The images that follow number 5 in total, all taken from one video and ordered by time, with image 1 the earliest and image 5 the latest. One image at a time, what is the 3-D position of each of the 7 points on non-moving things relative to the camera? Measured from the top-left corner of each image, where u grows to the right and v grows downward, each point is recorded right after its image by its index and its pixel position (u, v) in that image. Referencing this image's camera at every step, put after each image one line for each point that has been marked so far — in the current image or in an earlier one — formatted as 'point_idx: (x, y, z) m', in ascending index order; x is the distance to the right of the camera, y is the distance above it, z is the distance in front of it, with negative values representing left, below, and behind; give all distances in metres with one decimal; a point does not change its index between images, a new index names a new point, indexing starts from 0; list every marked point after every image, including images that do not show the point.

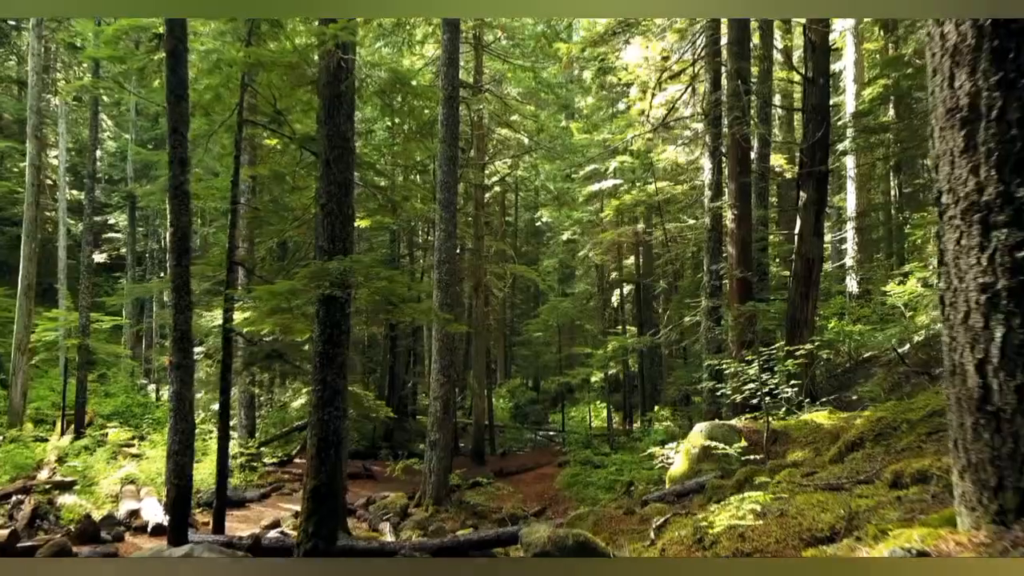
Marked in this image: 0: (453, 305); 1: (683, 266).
0: (-0.6, -0.2, +6.7) m
1: (+1.9, +0.2, +8.1) m
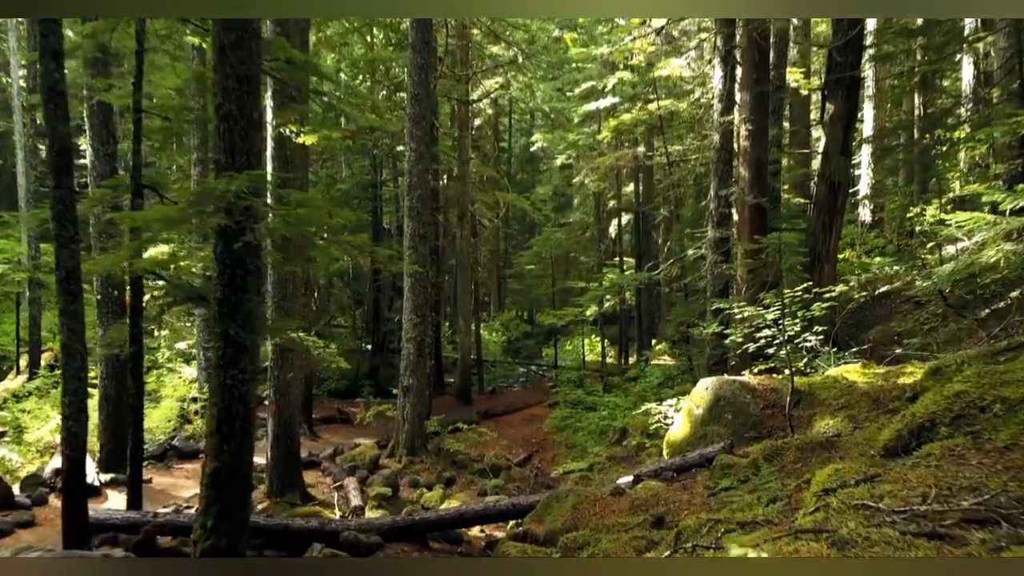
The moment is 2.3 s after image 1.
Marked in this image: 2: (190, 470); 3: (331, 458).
0: (-0.7, +0.4, +6.0) m
1: (+1.8, +1.0, +7.4) m
2: (-2.0, -1.1, +4.5) m
3: (-1.3, -1.2, +5.1) m
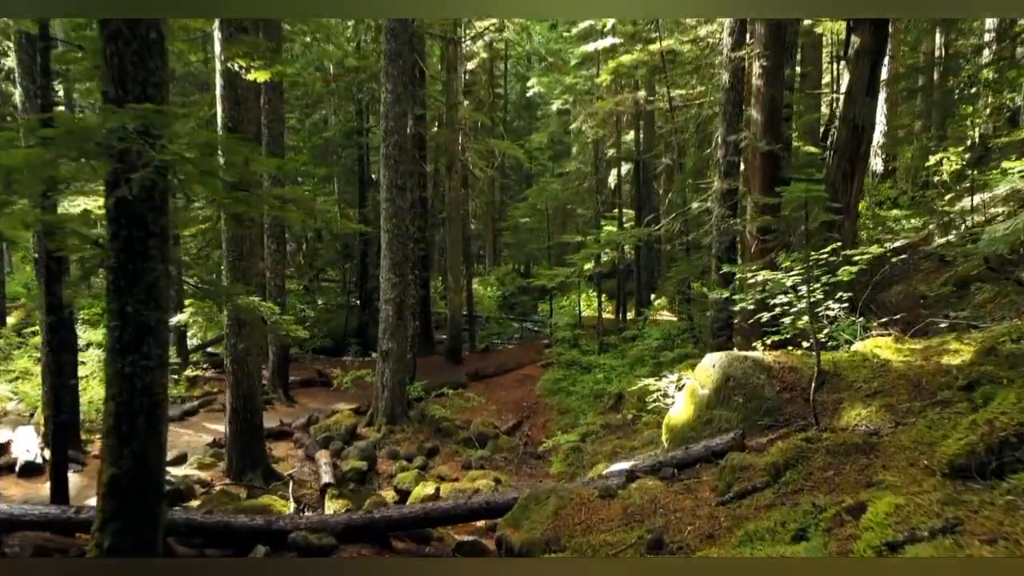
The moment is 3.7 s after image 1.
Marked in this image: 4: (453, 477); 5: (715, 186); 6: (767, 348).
0: (-0.8, +0.8, +5.6) m
1: (+1.7, +1.4, +6.9) m
2: (-2.1, -0.9, +4.1) m
3: (-1.4, -0.9, +4.8) m
4: (-0.3, -1.1, +4.2) m
5: (+1.3, +0.7, +4.8) m
6: (+1.4, -0.3, +4.0) m
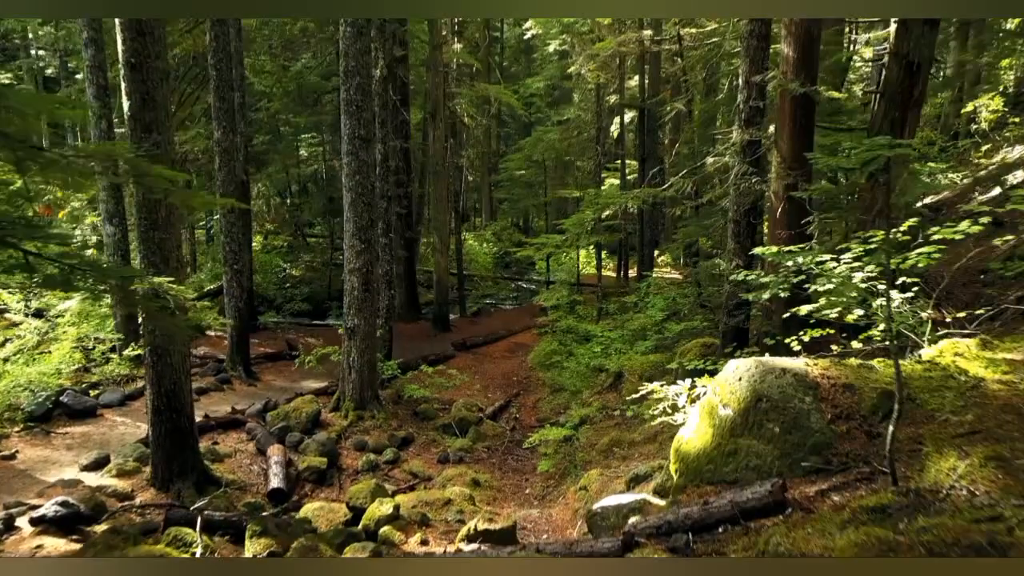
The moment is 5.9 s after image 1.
0: (-0.9, +1.0, +4.9) m
1: (+1.6, +1.7, +6.2) m
2: (-2.2, -0.7, +3.6) m
3: (-1.5, -0.7, +4.2) m
4: (-0.4, -1.0, +3.7) m
5: (+1.2, +0.9, +4.1) m
6: (+1.3, -0.1, +3.4) m
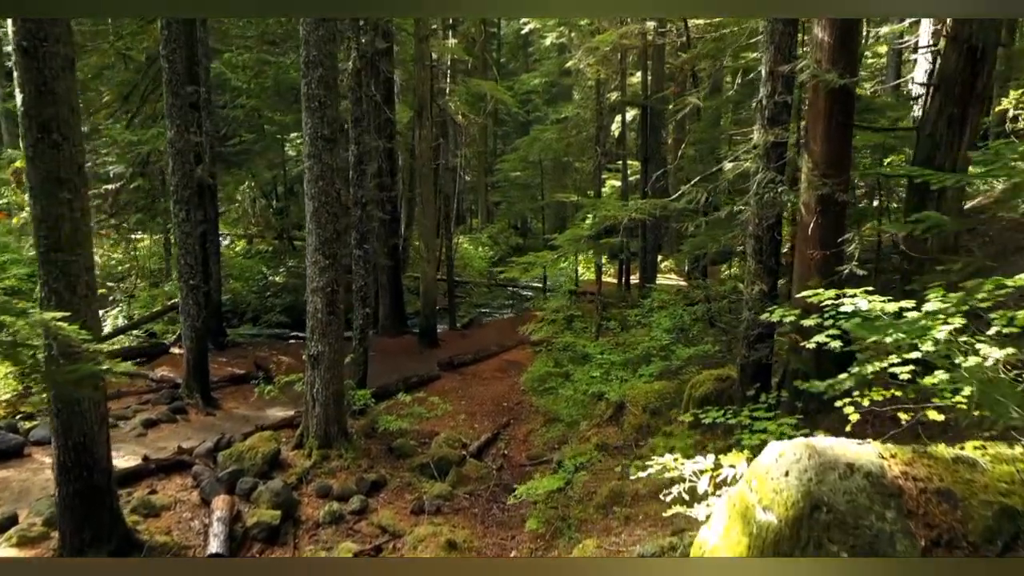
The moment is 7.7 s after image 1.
0: (-0.9, +0.9, +4.4) m
1: (+1.5, +1.6, +5.7) m
2: (-2.3, -0.9, +3.0) m
3: (-1.5, -0.8, +3.7) m
4: (-0.5, -1.1, +3.2) m
5: (+1.2, +0.7, +3.6) m
6: (+1.2, -0.3, +2.9) m
